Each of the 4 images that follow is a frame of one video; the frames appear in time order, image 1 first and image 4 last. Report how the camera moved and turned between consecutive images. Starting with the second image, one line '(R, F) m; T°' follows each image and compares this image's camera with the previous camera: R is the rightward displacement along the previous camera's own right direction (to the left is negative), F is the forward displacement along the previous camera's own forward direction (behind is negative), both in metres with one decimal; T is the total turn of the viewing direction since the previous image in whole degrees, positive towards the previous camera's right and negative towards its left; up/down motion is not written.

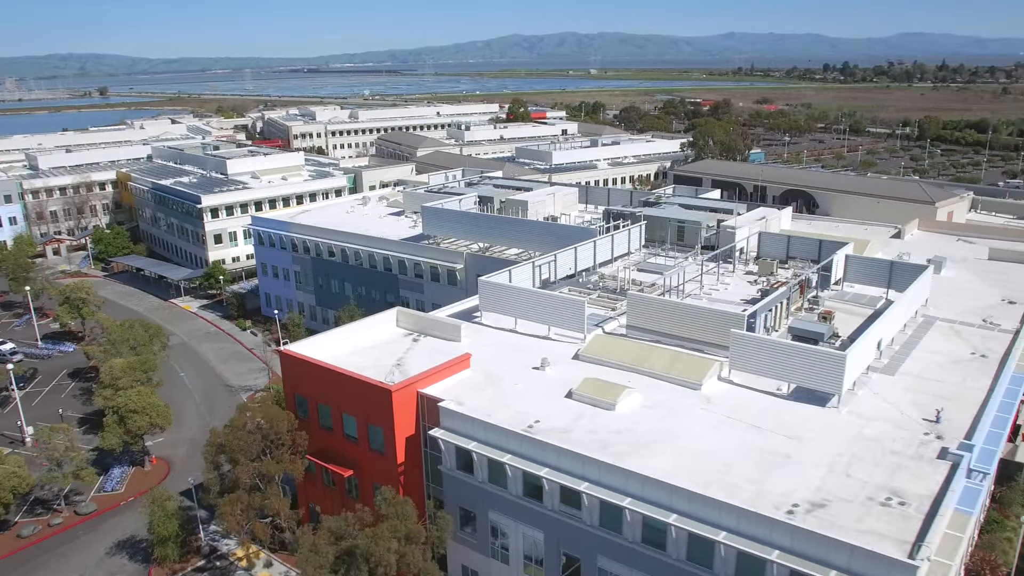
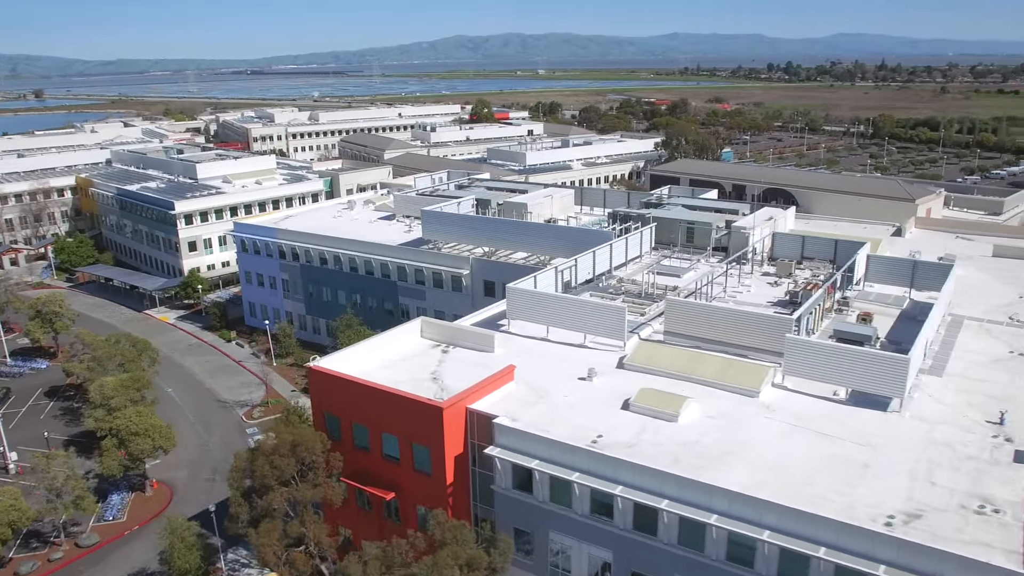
(-3.5, +1.5) m; +4°
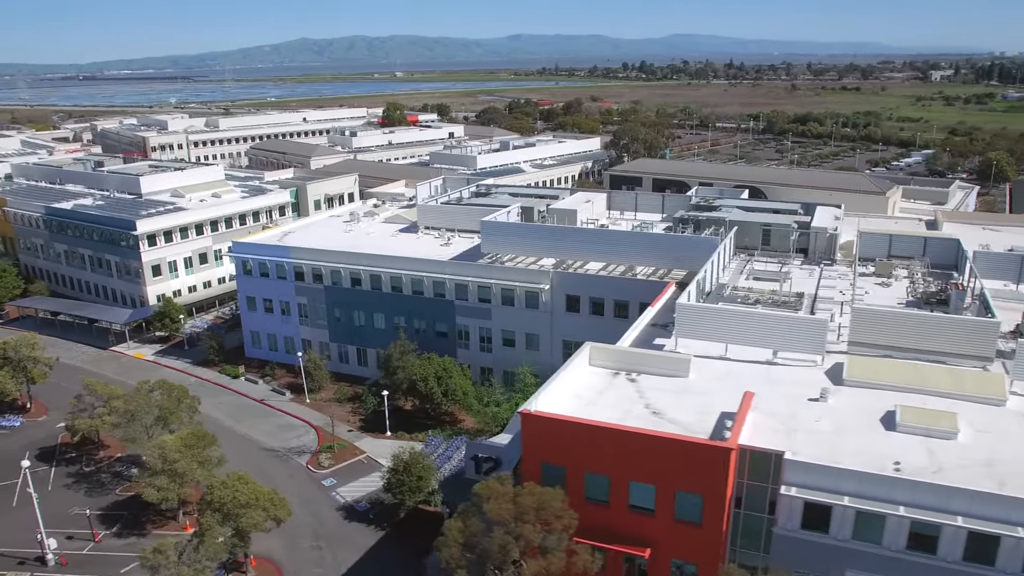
(-12.2, +4.9) m; +11°
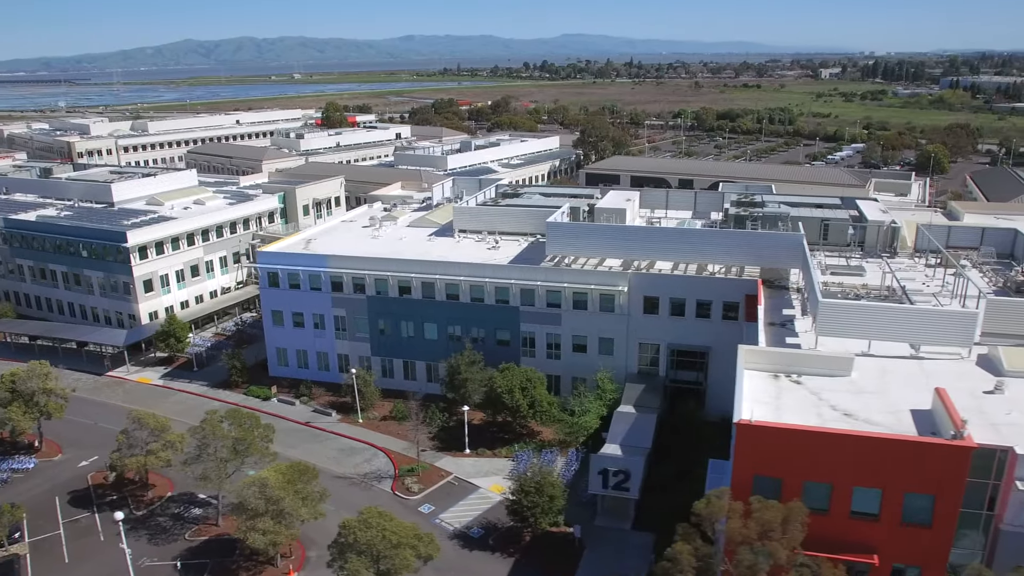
(-9.0, +2.7) m; +8°
